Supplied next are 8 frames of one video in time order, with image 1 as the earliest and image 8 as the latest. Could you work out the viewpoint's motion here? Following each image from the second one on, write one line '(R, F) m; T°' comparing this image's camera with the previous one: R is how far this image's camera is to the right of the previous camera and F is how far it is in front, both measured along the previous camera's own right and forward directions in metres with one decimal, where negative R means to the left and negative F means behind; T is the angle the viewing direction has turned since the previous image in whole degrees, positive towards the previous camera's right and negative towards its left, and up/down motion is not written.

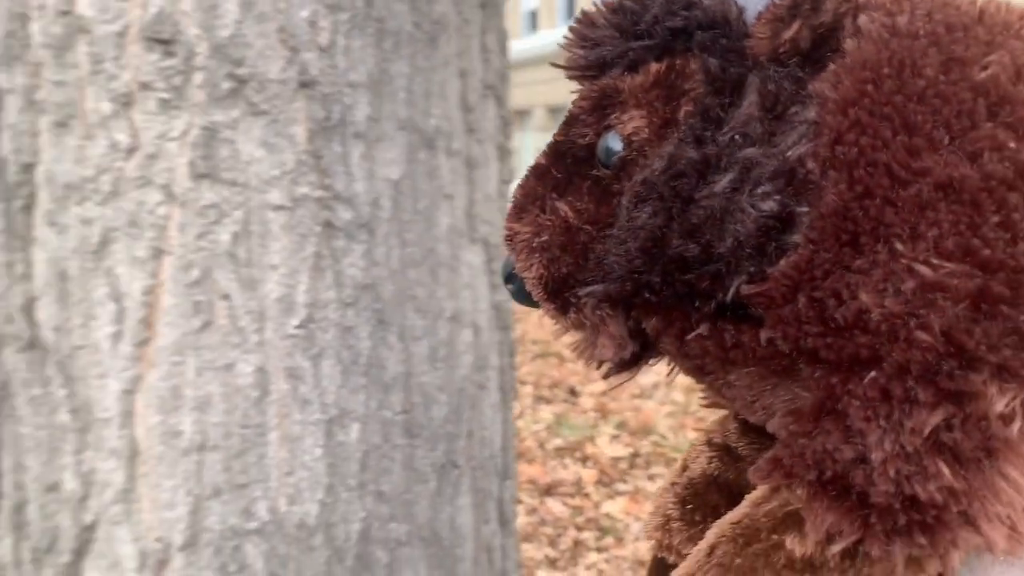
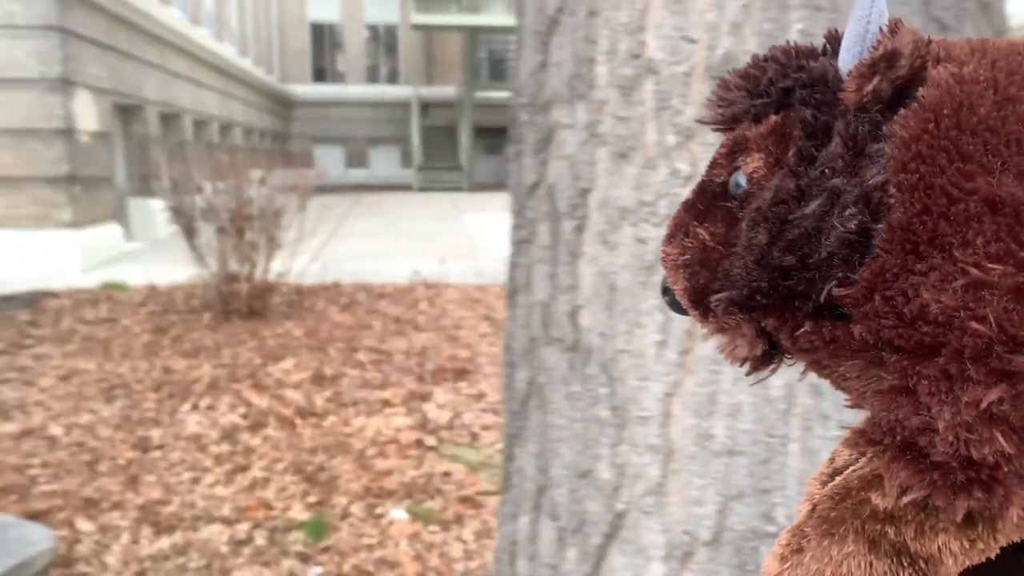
(0.0, -0.1) m; -27°
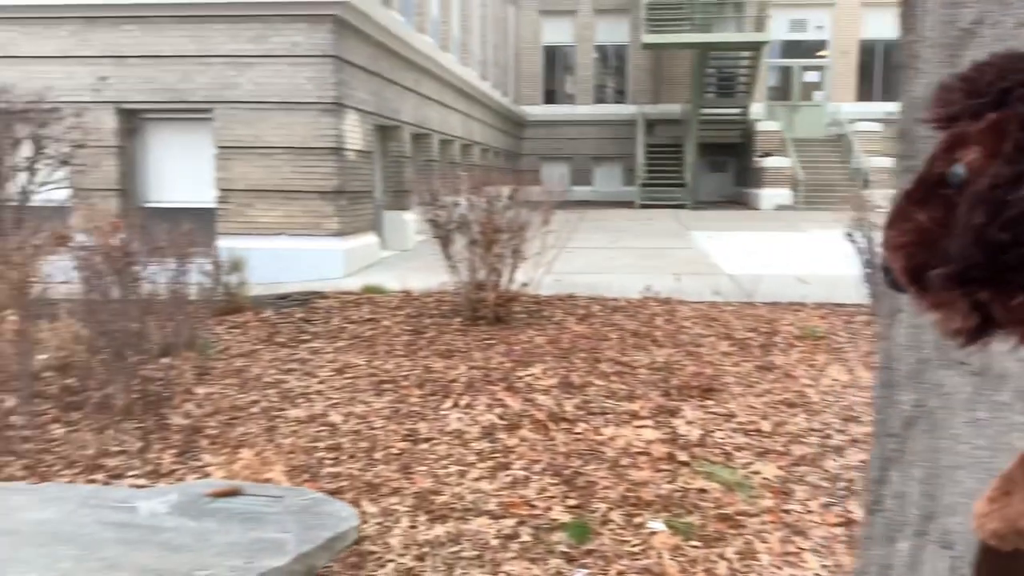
(-0.2, -0.1) m; -14°
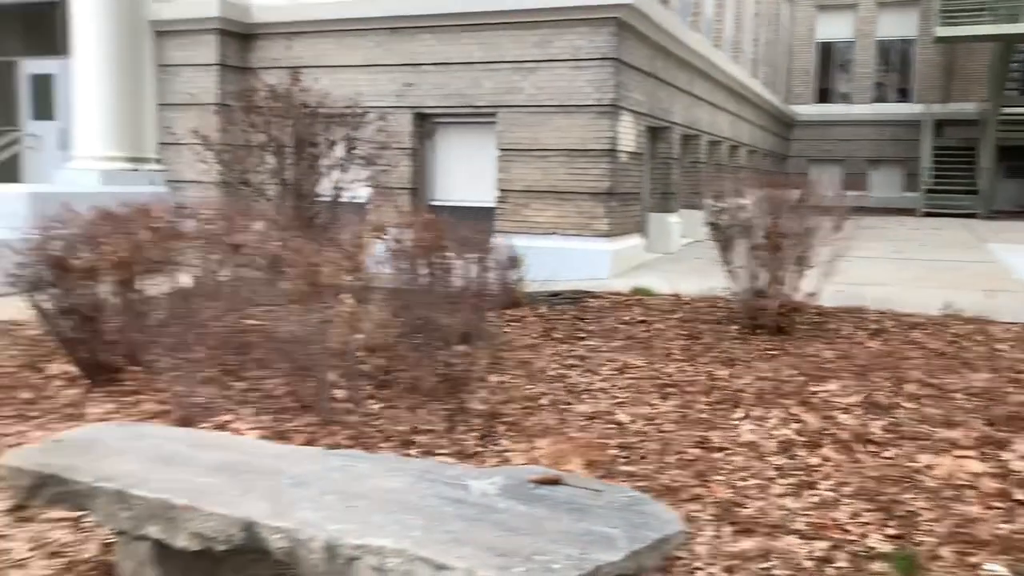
(-0.3, 0.0) m; -16°
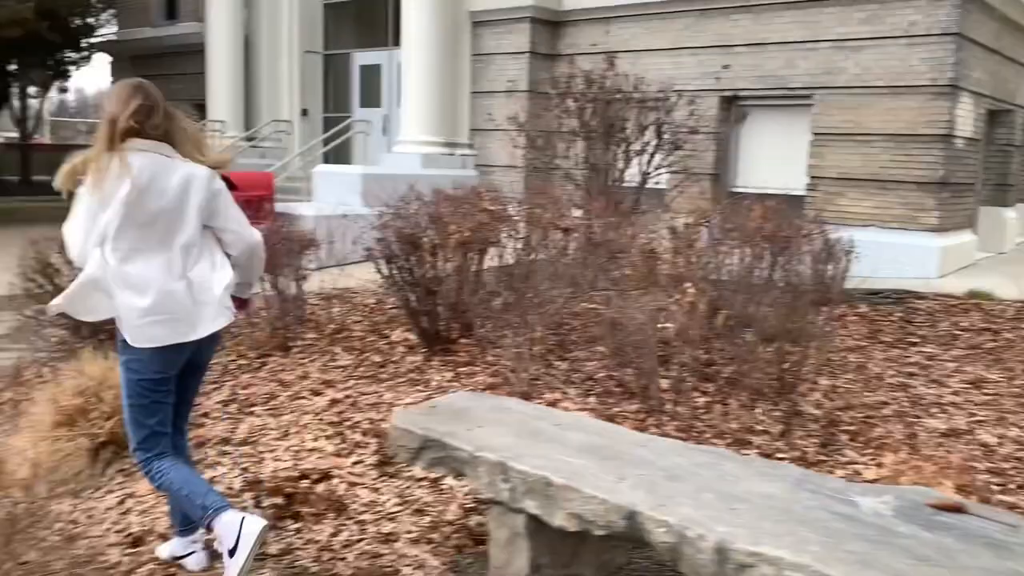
(-0.4, 0.0) m; -17°
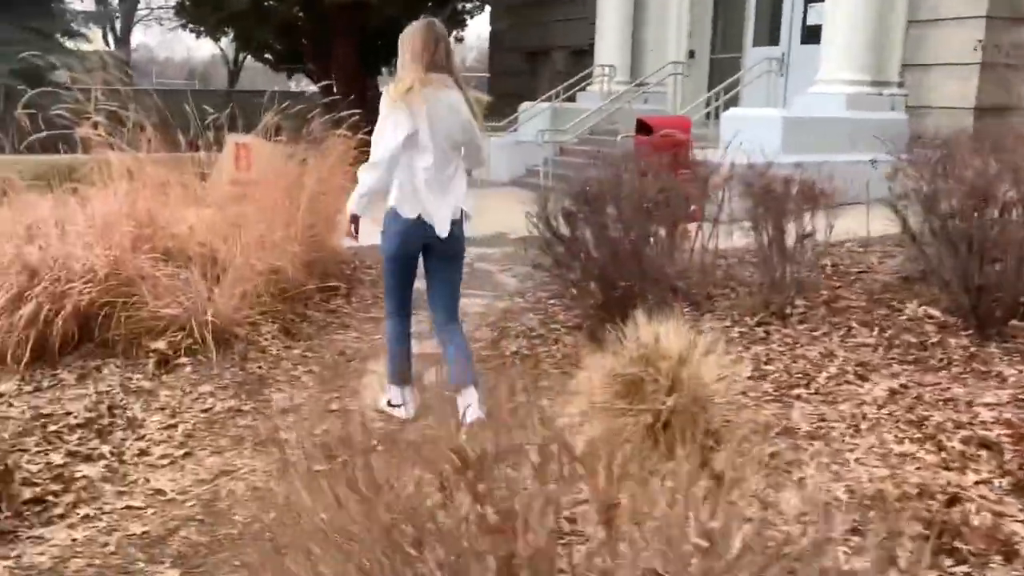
(-1.4, +0.6) m; -20°
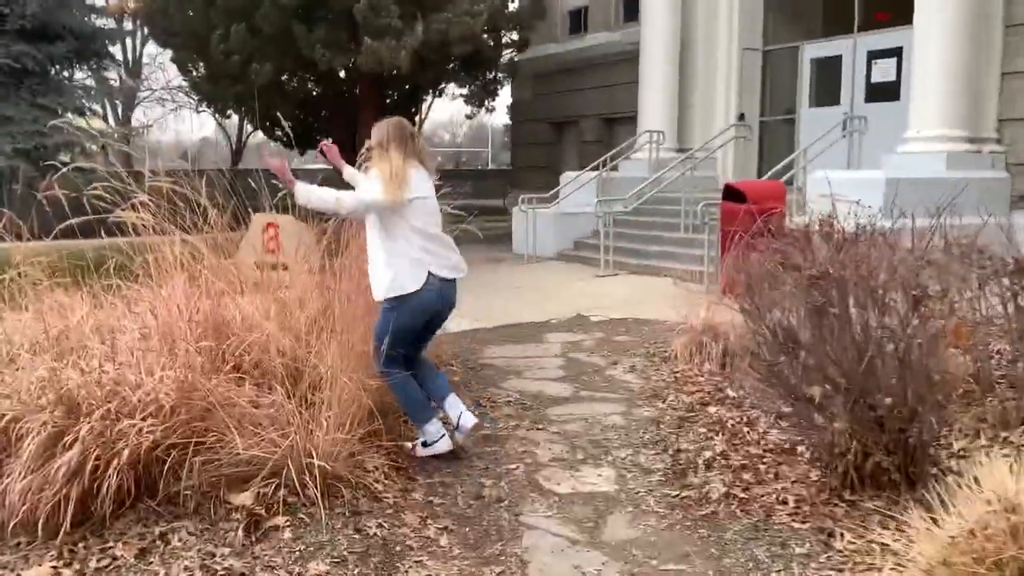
(-0.9, +1.2) m; +1°
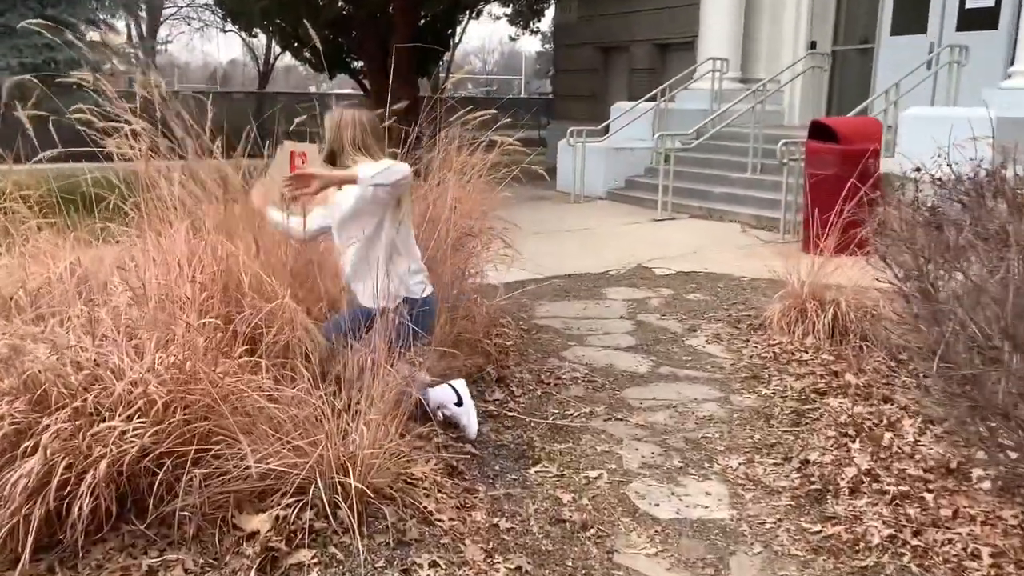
(-0.2, +1.0) m; -2°
